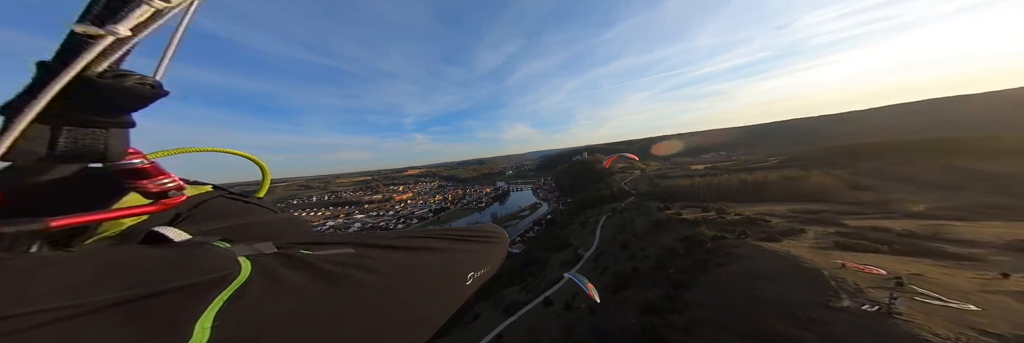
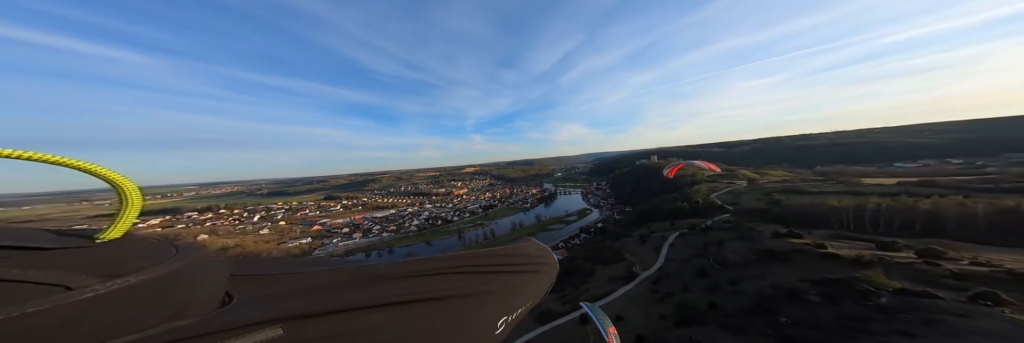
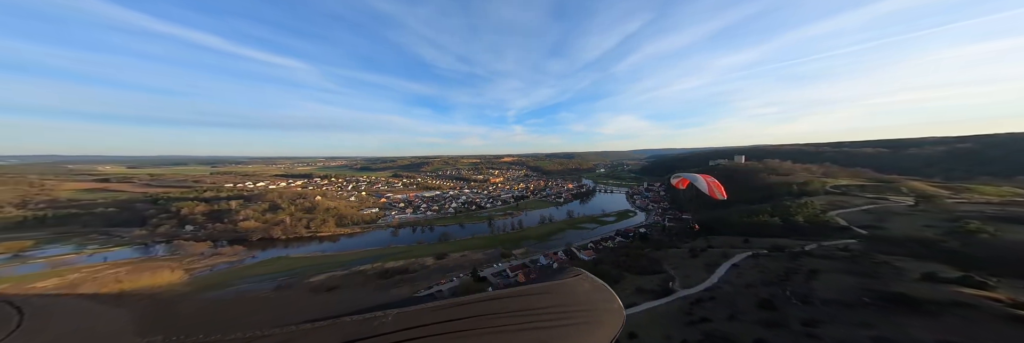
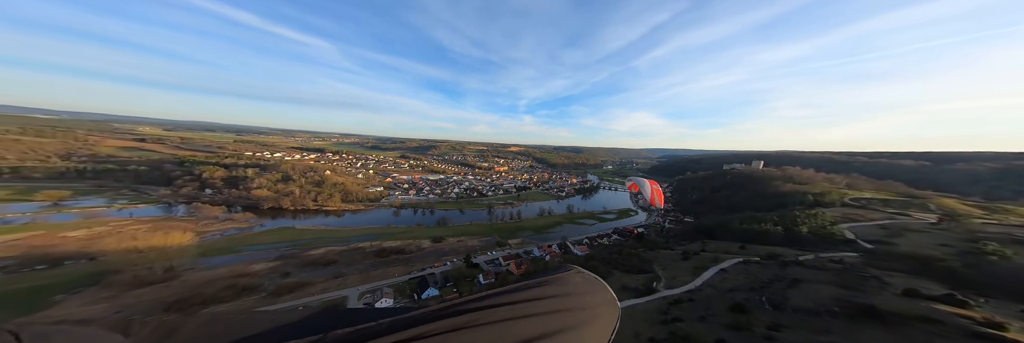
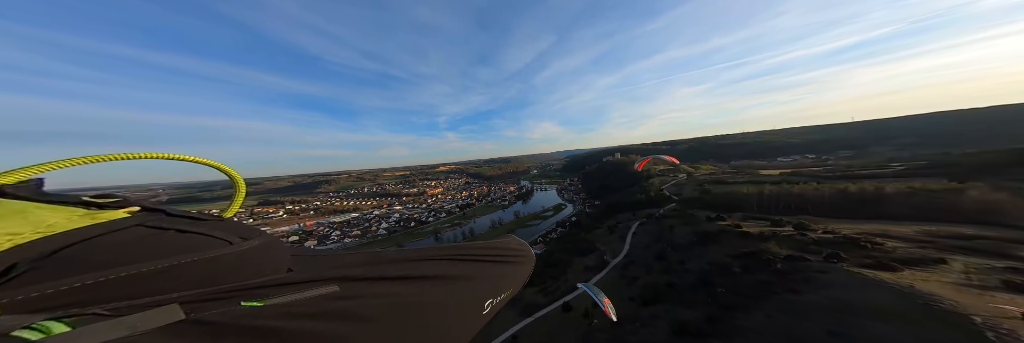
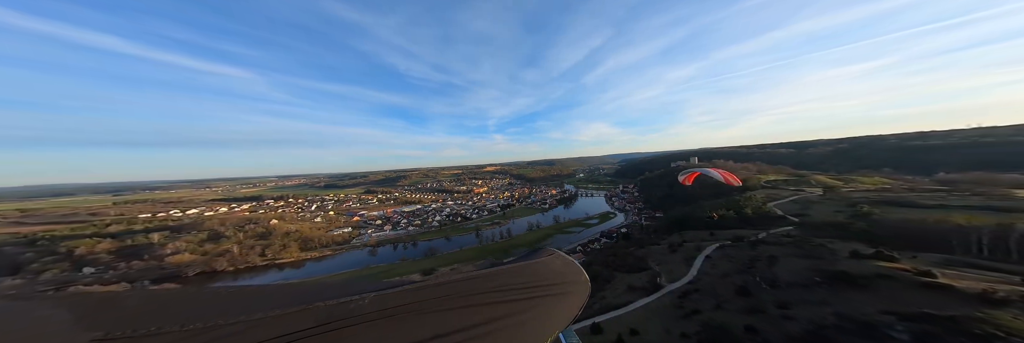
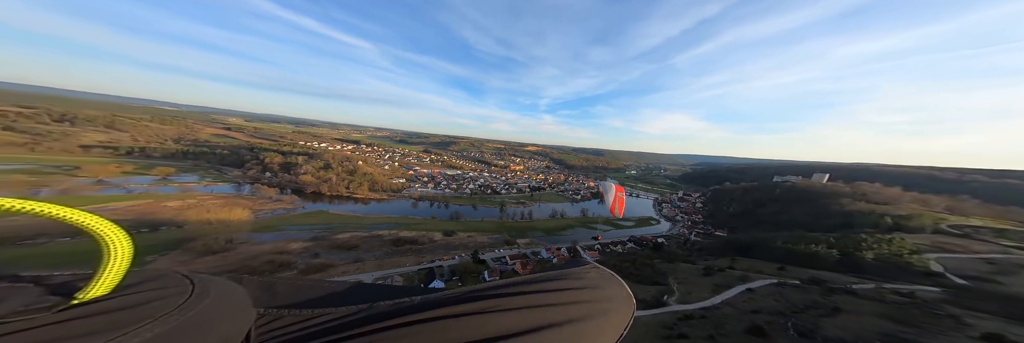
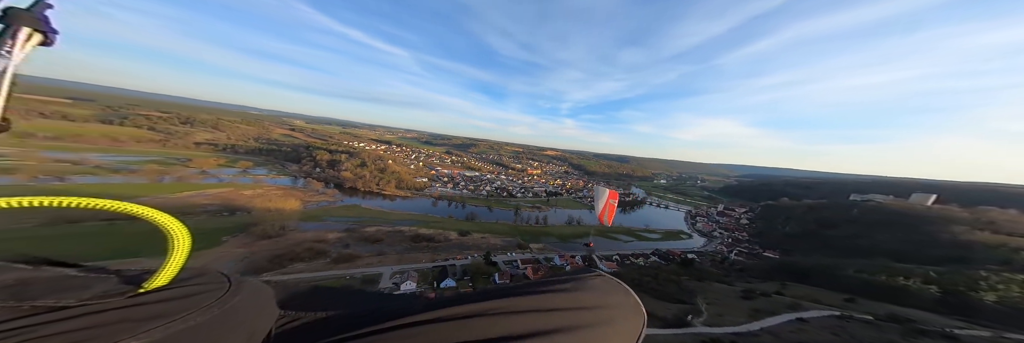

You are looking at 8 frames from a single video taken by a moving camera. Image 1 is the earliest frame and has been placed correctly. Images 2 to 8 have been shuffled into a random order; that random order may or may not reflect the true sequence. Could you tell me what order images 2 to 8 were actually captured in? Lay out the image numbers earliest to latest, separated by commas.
5, 2, 6, 3, 4, 7, 8
